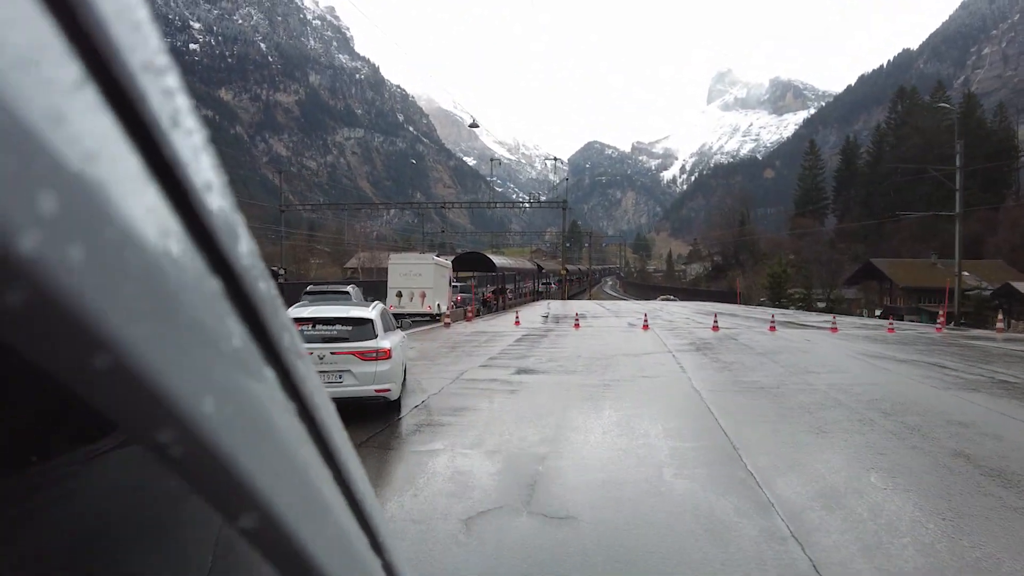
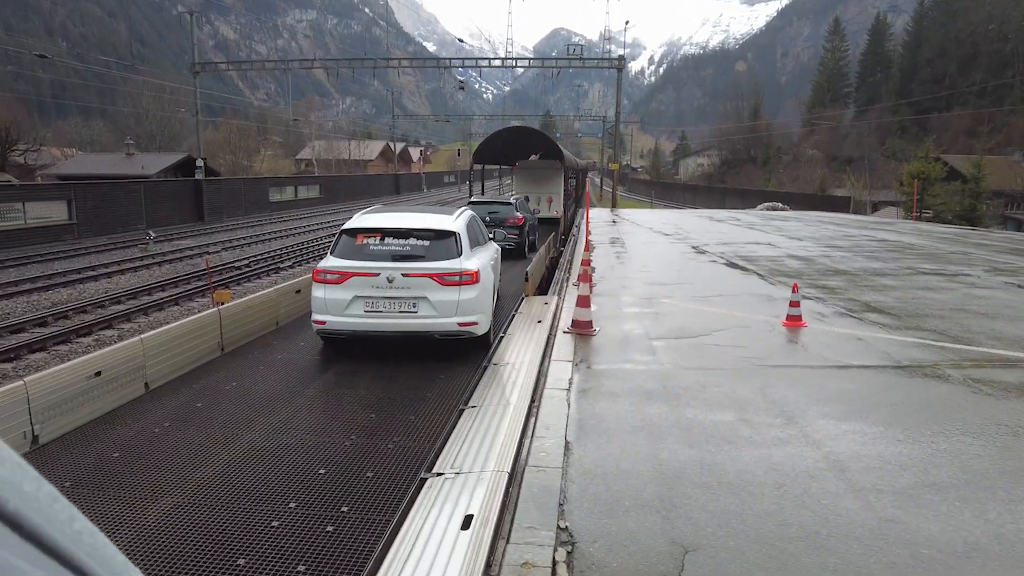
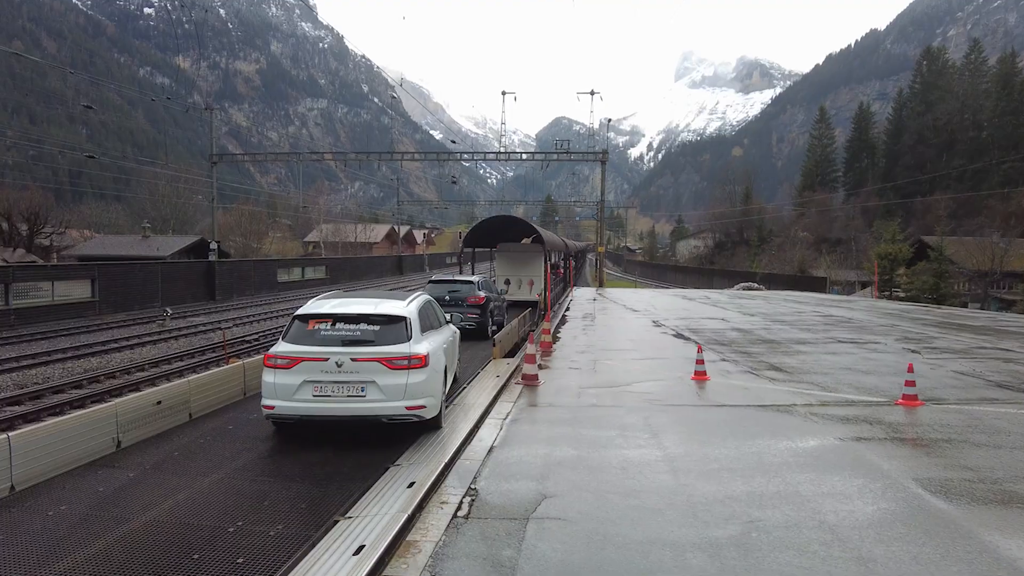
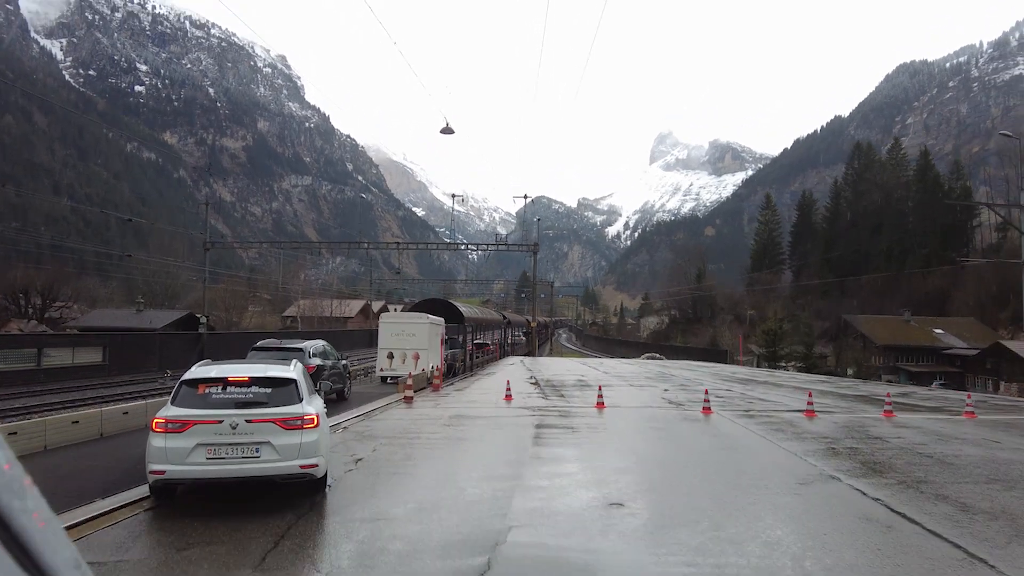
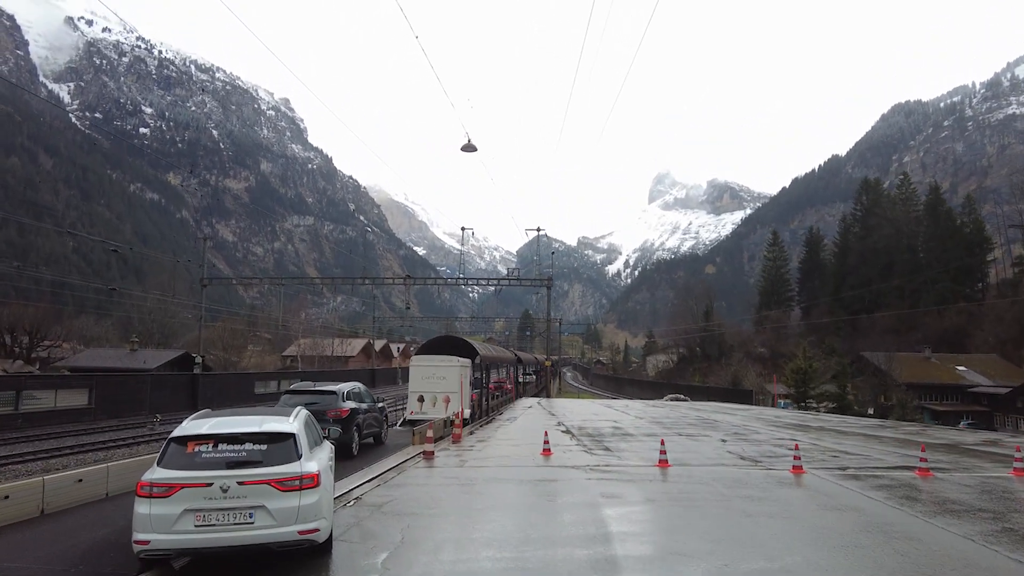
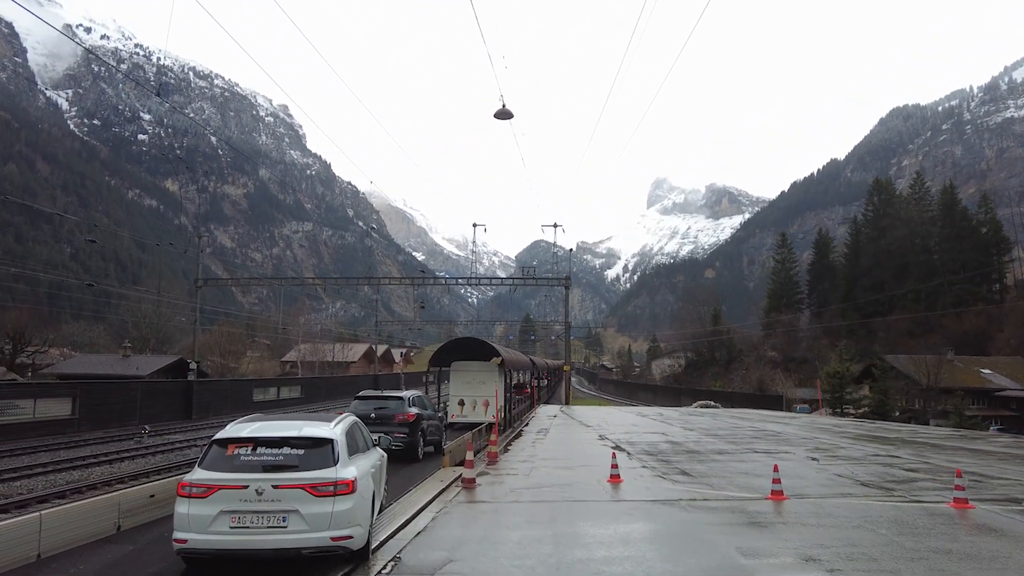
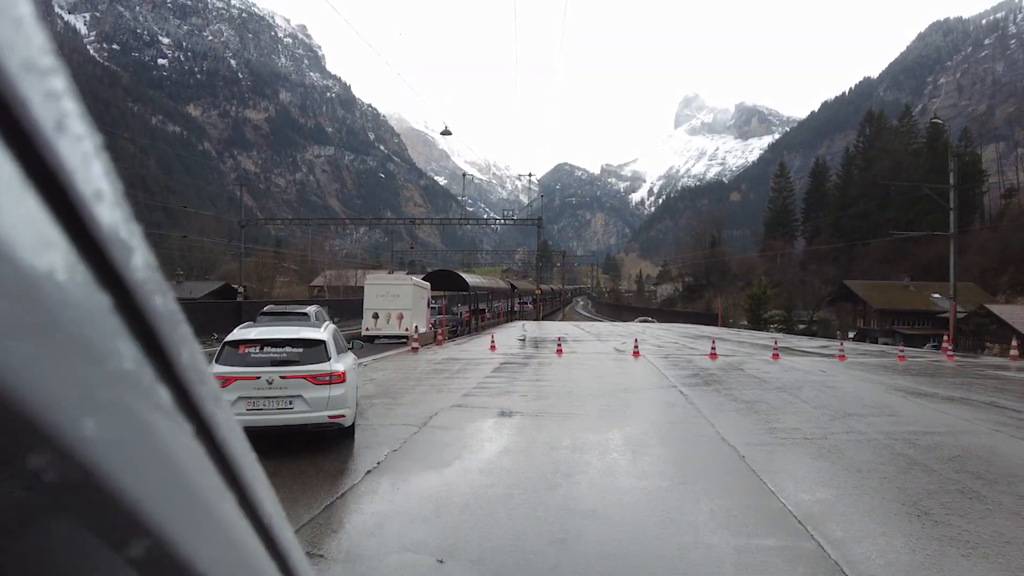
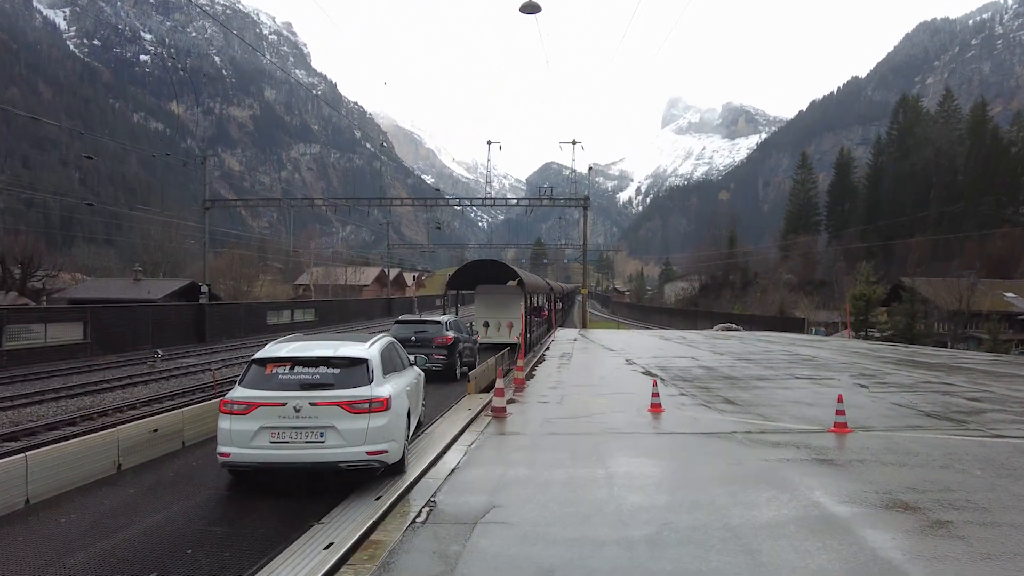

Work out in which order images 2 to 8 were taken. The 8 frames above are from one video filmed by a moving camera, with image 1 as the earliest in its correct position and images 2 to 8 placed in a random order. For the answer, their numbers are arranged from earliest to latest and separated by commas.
7, 4, 5, 6, 8, 3, 2
